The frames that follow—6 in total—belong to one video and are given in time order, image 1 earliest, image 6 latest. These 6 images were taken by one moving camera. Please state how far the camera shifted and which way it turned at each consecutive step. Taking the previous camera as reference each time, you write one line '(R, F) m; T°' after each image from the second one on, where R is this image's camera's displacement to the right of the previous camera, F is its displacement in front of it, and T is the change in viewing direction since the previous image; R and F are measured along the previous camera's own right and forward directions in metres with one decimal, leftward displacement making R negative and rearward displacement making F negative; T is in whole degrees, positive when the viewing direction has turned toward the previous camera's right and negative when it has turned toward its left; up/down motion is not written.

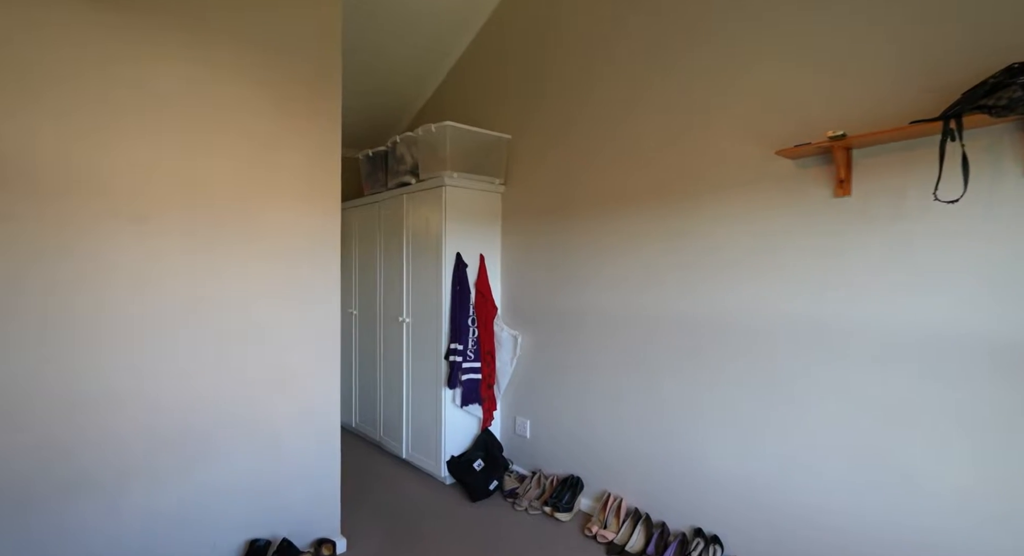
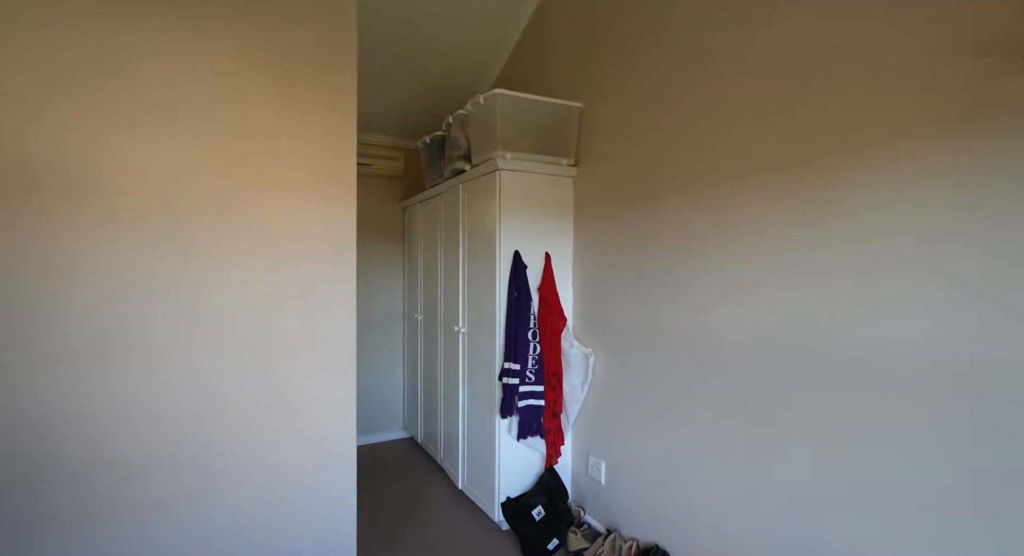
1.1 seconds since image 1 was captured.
(+0.2, +0.6) m; -13°
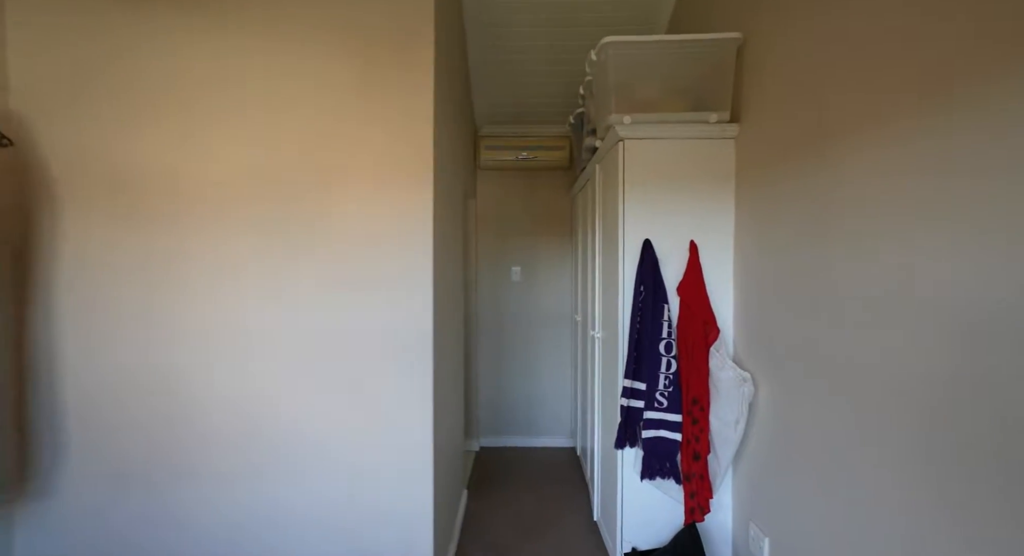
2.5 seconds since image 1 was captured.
(+0.6, +0.5) m; -30°
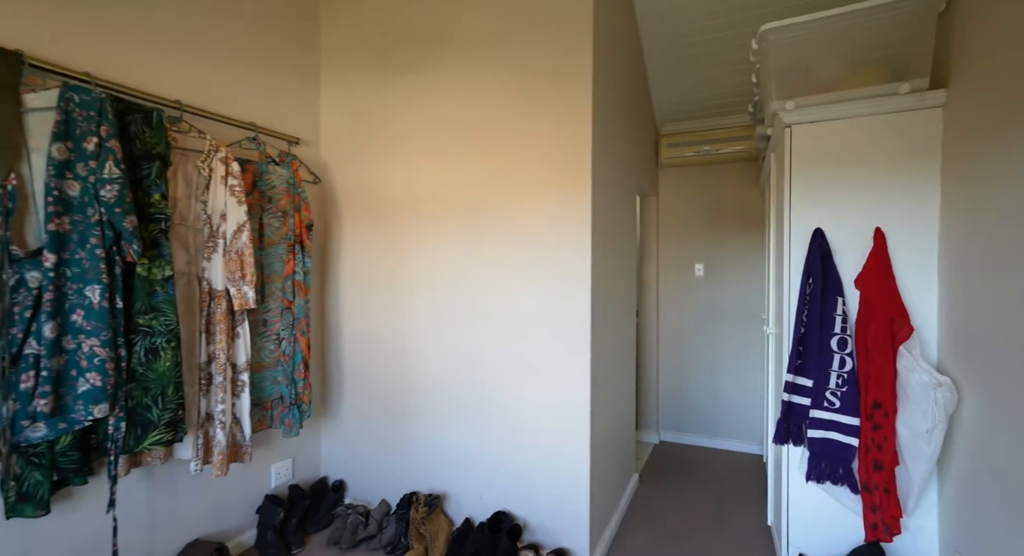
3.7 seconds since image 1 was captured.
(+0.2, -0.2) m; -23°
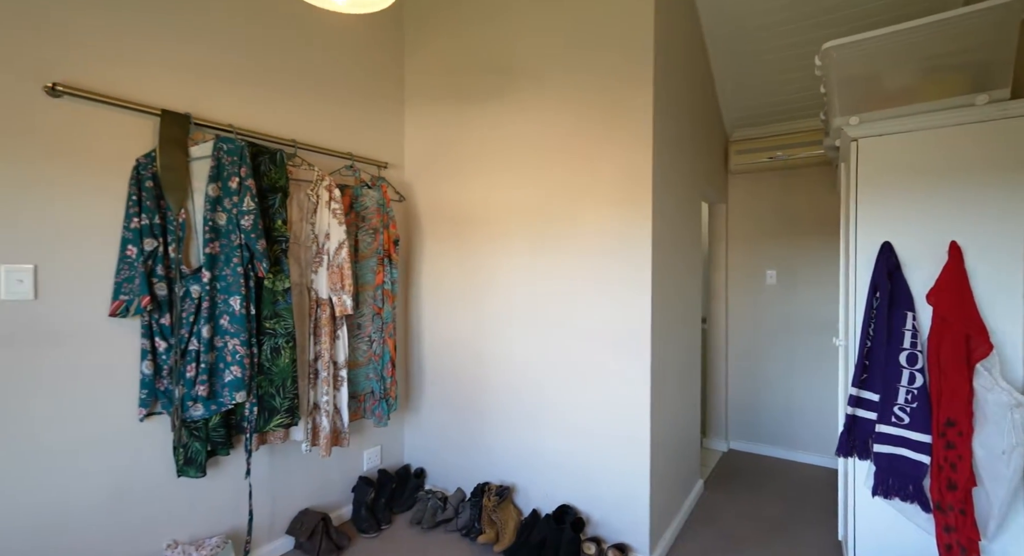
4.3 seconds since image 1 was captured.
(0.0, -0.2) m; -8°
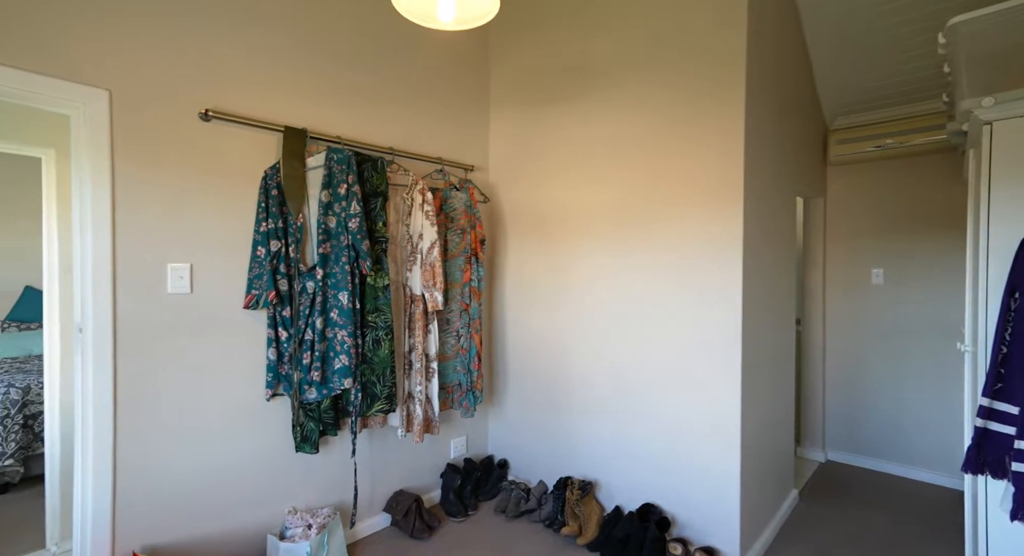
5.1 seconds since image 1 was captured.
(0.0, 0.0) m; -9°
